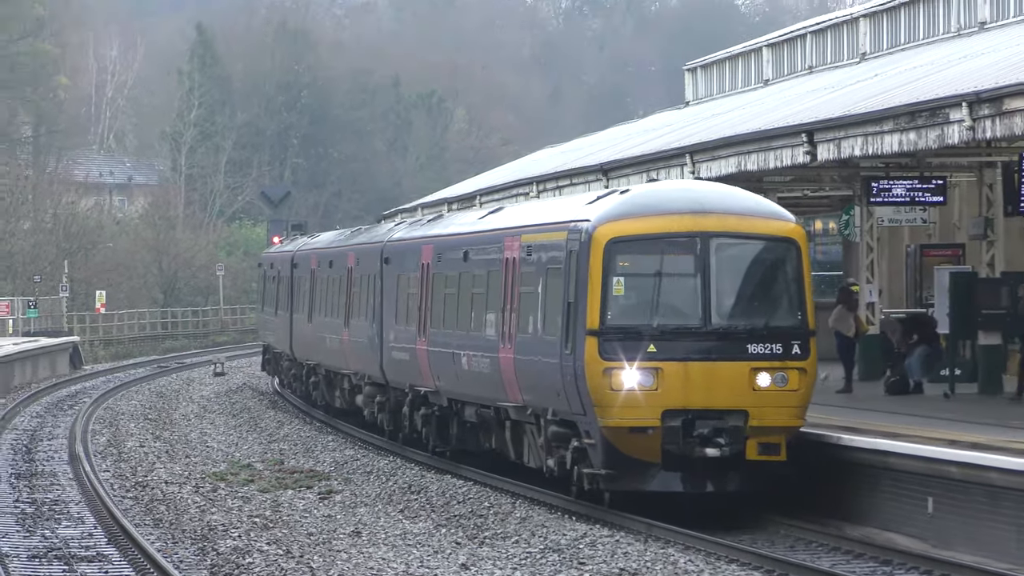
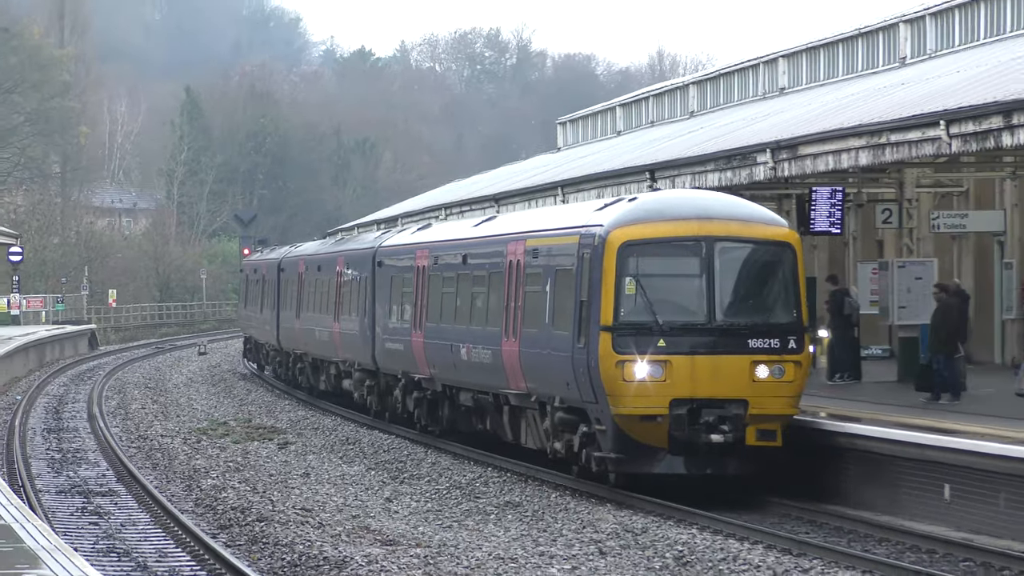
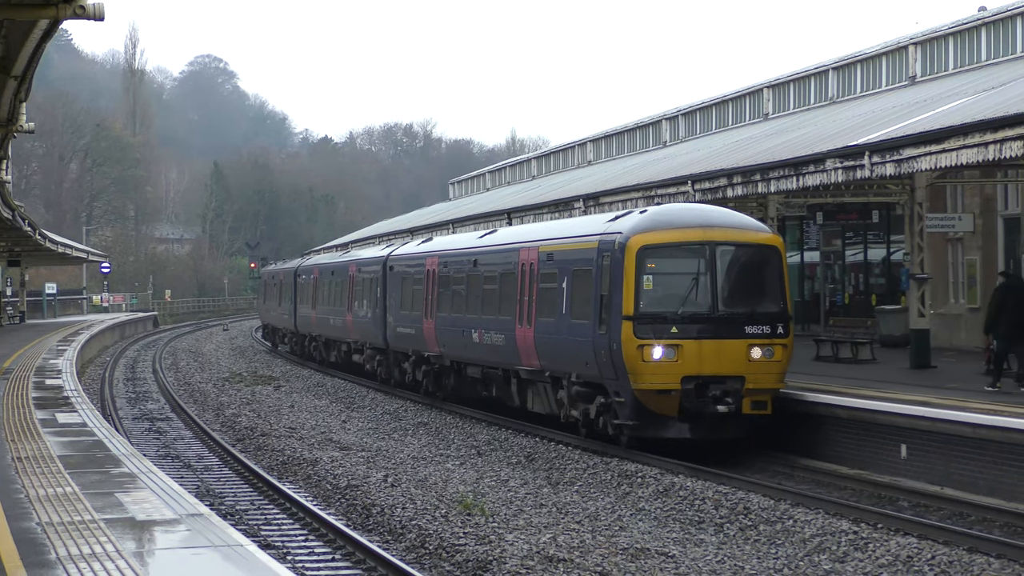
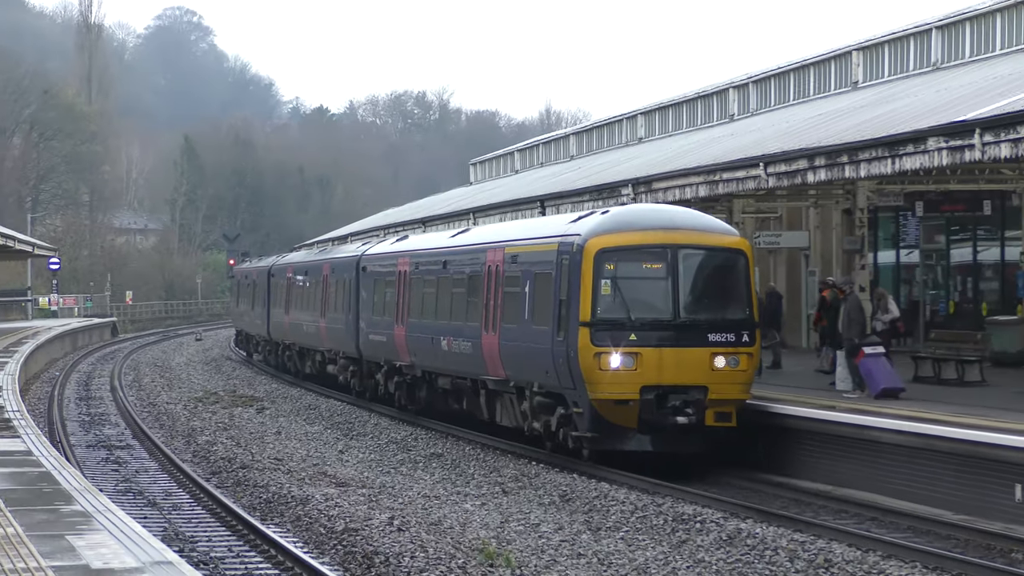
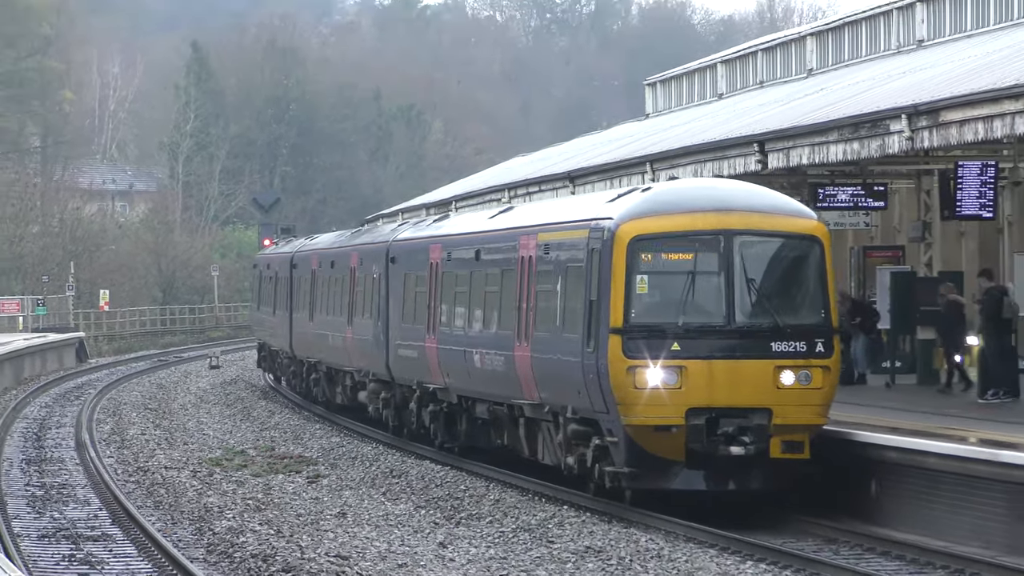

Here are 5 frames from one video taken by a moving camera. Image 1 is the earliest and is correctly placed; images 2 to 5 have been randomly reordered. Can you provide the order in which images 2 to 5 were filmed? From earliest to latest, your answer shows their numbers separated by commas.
5, 2, 4, 3
